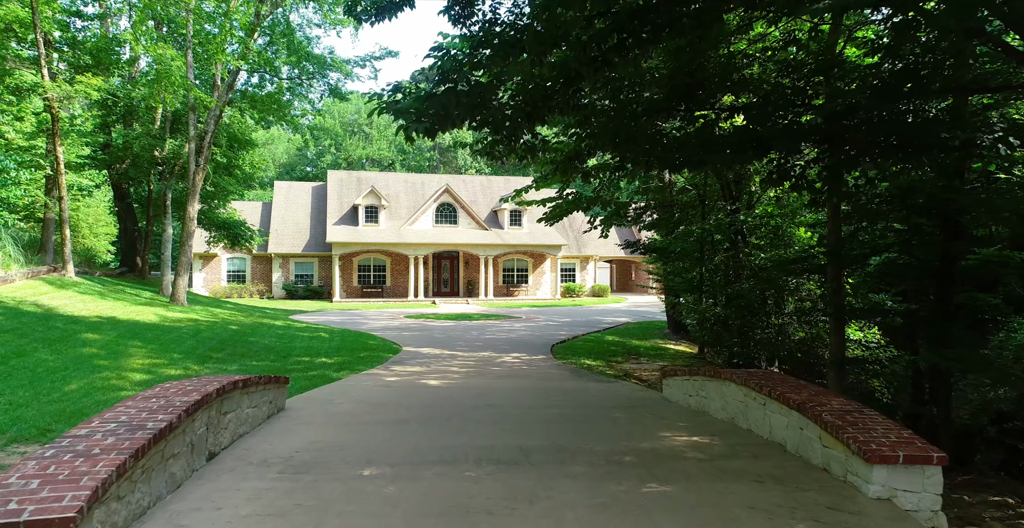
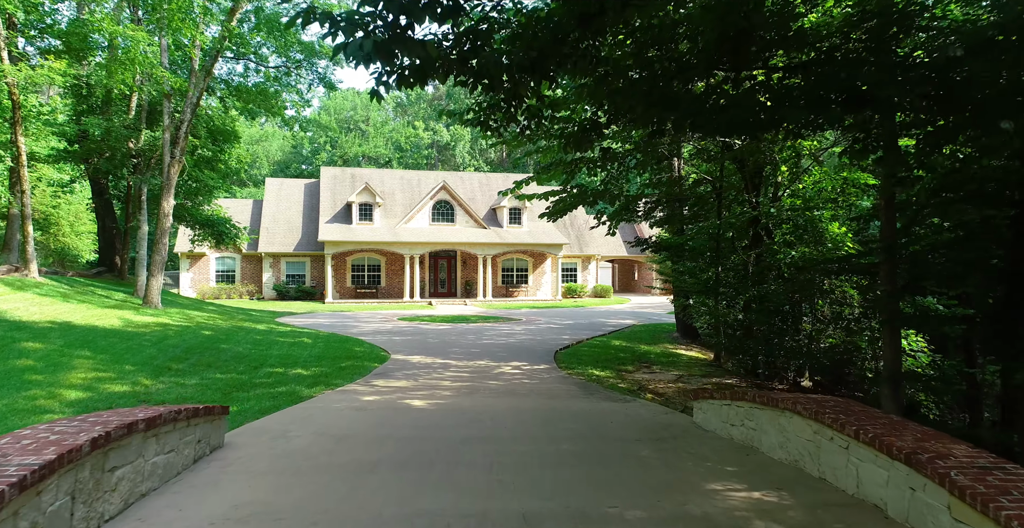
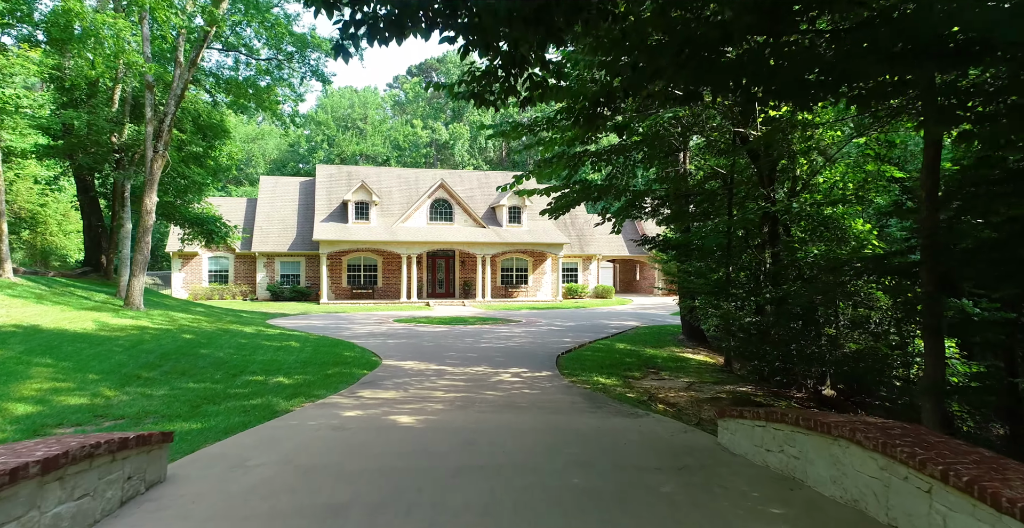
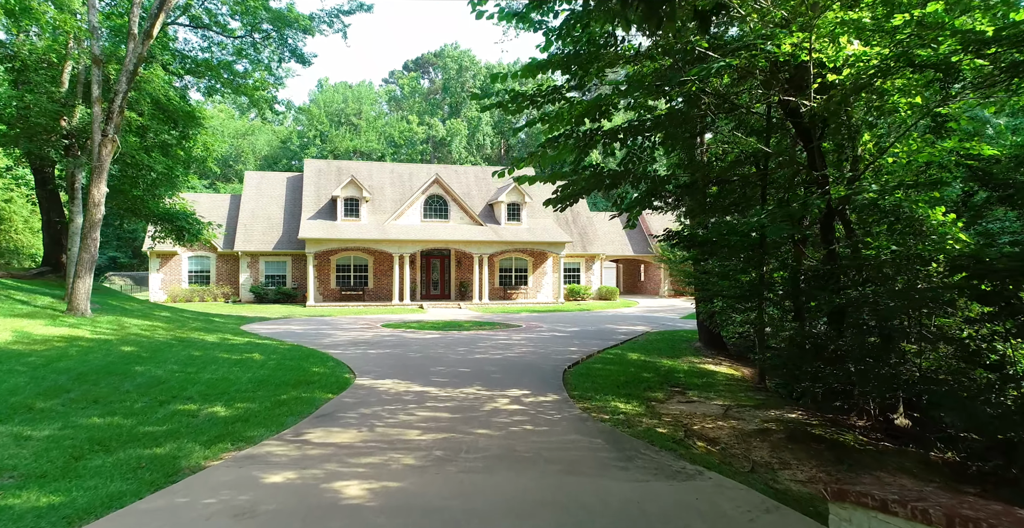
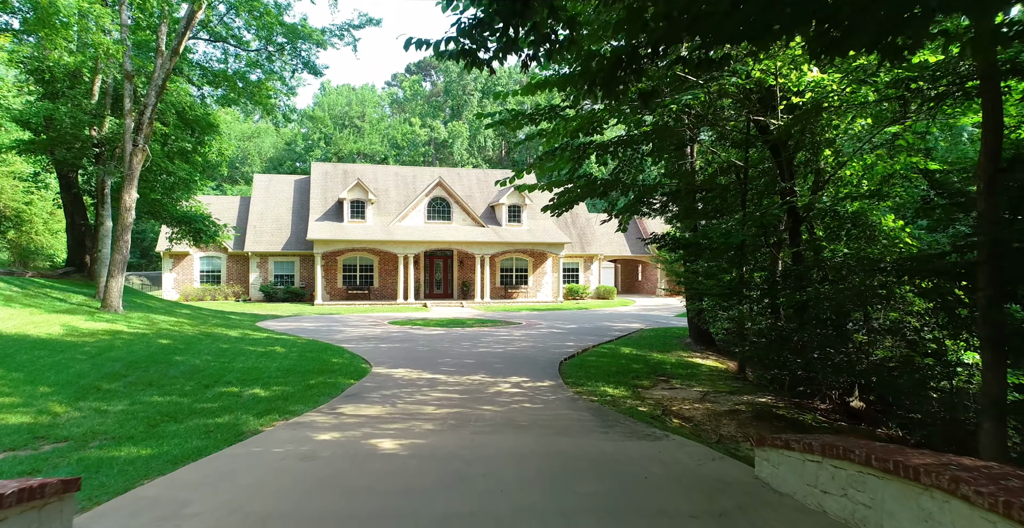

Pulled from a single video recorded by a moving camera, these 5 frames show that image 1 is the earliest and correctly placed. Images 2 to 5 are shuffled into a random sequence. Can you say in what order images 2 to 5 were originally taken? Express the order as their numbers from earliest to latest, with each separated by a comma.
2, 3, 5, 4
